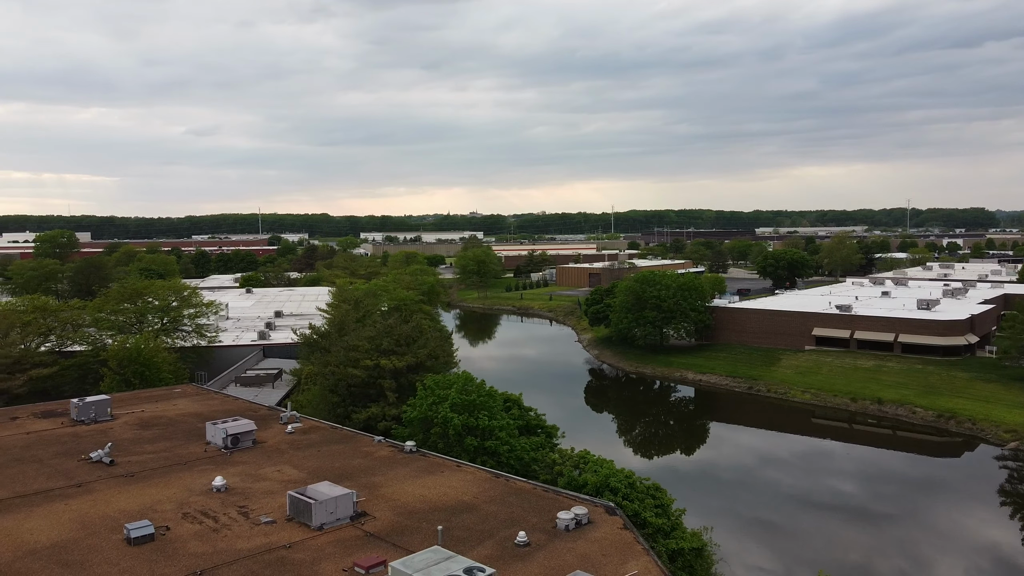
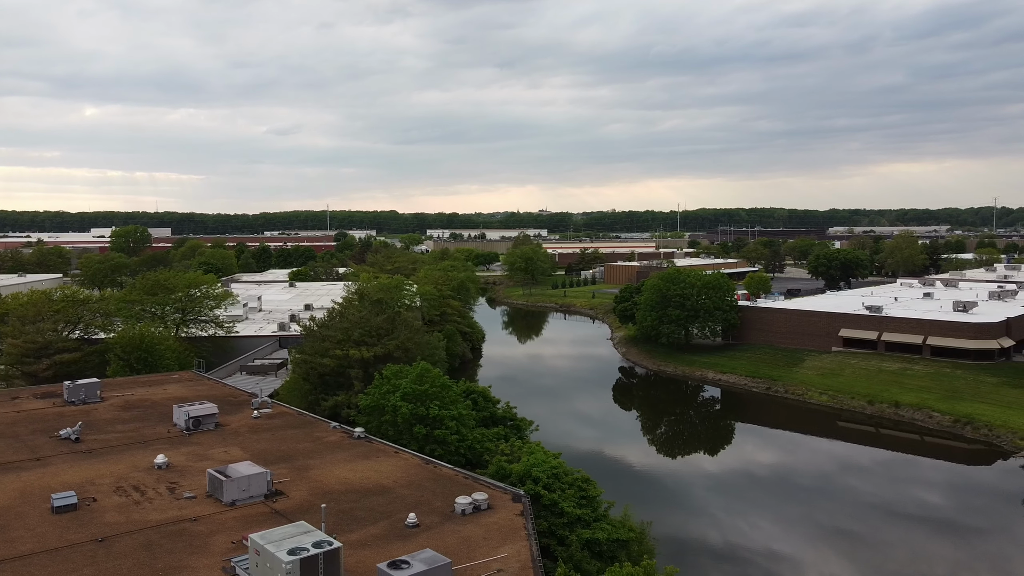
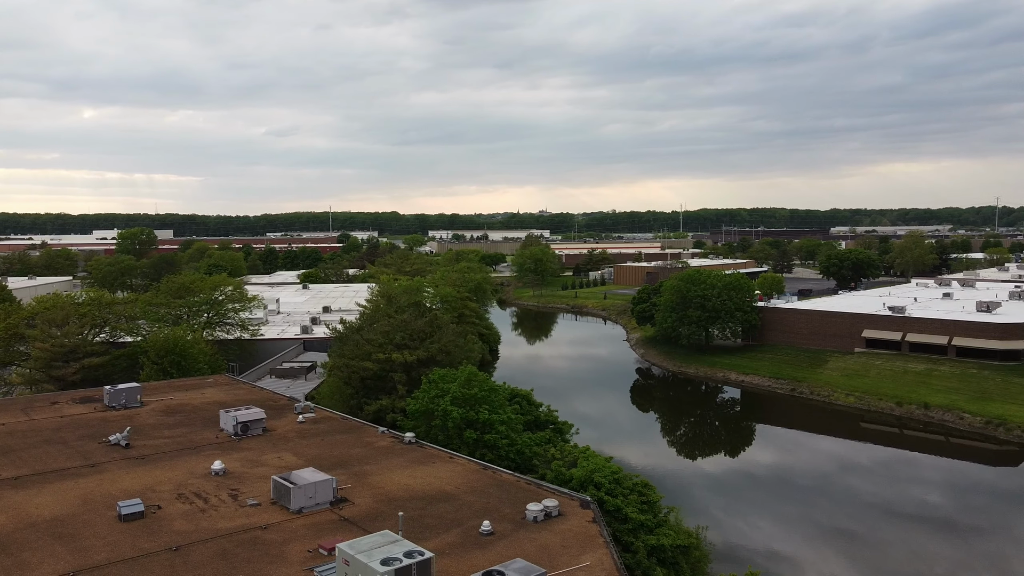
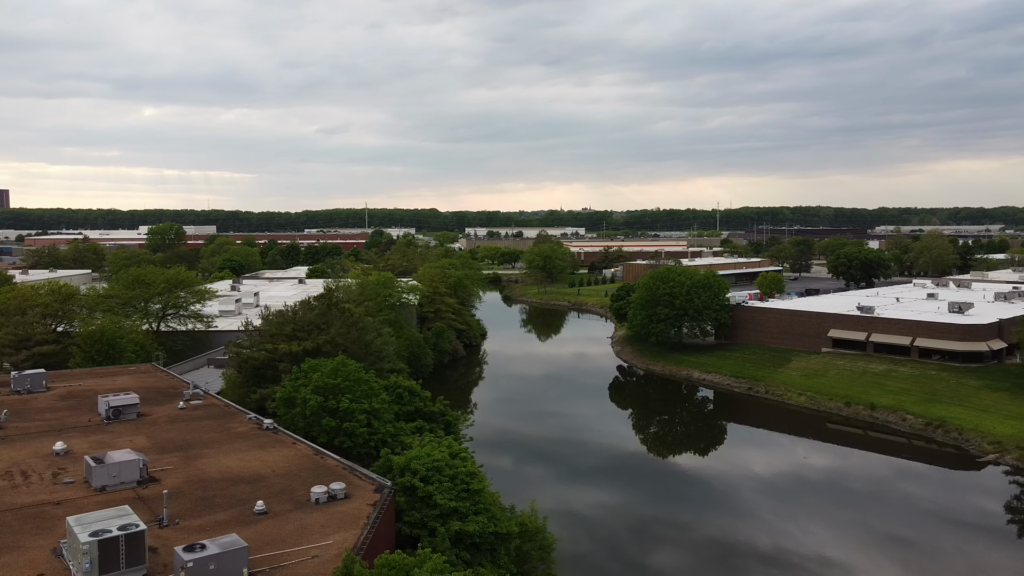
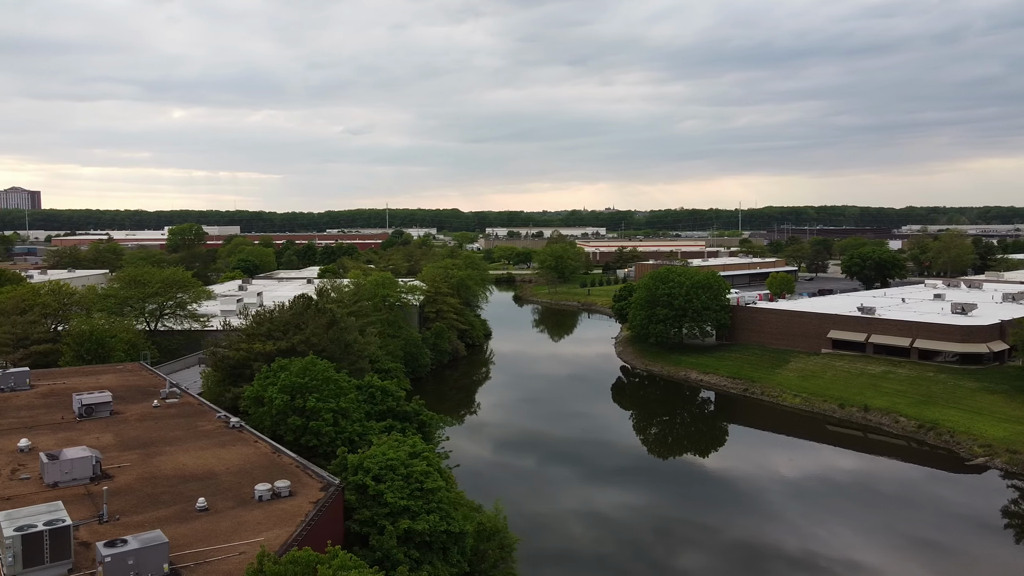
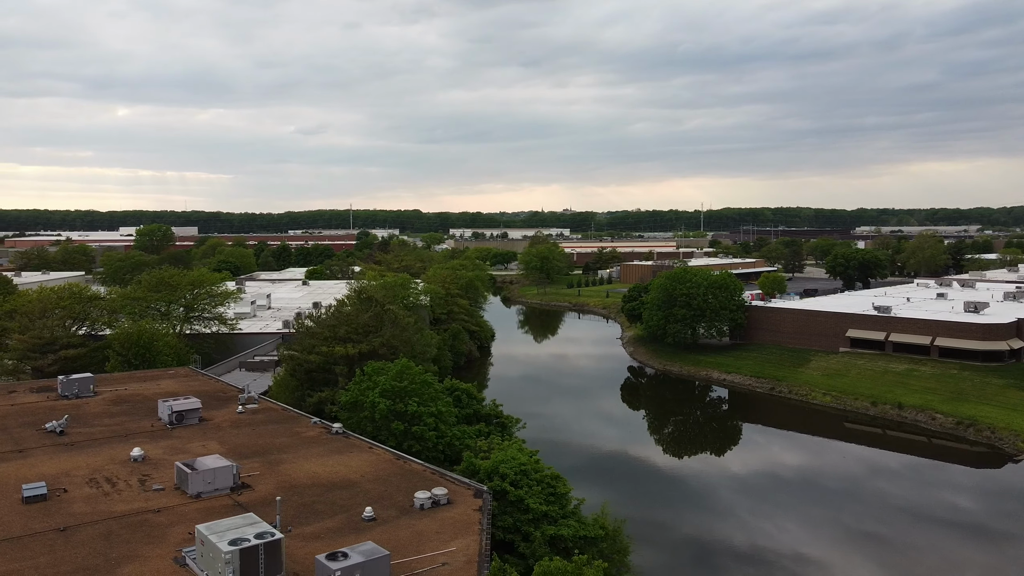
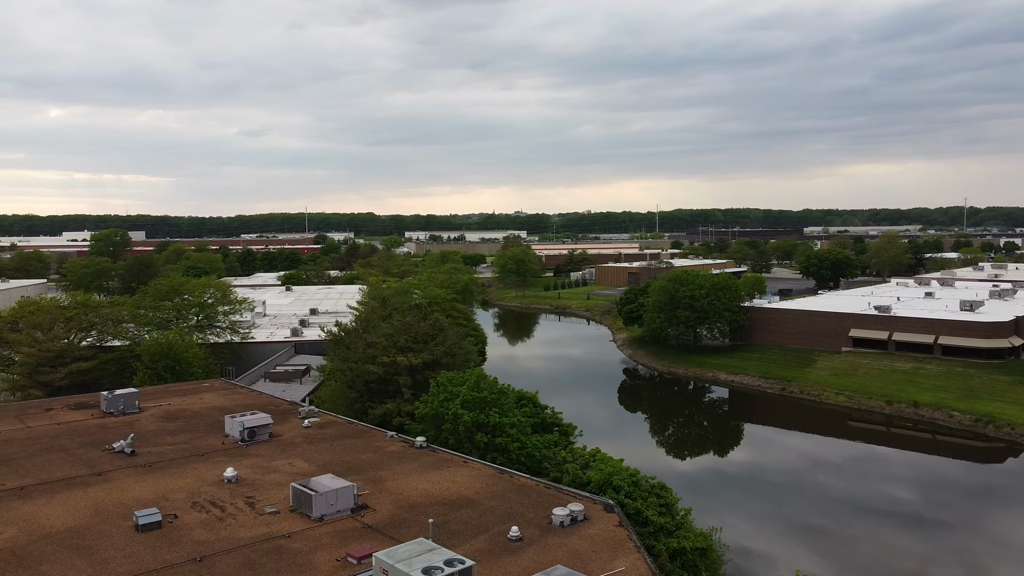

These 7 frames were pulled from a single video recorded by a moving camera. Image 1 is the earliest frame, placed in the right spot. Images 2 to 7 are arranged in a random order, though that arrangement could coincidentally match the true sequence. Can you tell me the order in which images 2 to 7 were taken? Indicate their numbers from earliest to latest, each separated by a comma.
7, 3, 2, 6, 4, 5
